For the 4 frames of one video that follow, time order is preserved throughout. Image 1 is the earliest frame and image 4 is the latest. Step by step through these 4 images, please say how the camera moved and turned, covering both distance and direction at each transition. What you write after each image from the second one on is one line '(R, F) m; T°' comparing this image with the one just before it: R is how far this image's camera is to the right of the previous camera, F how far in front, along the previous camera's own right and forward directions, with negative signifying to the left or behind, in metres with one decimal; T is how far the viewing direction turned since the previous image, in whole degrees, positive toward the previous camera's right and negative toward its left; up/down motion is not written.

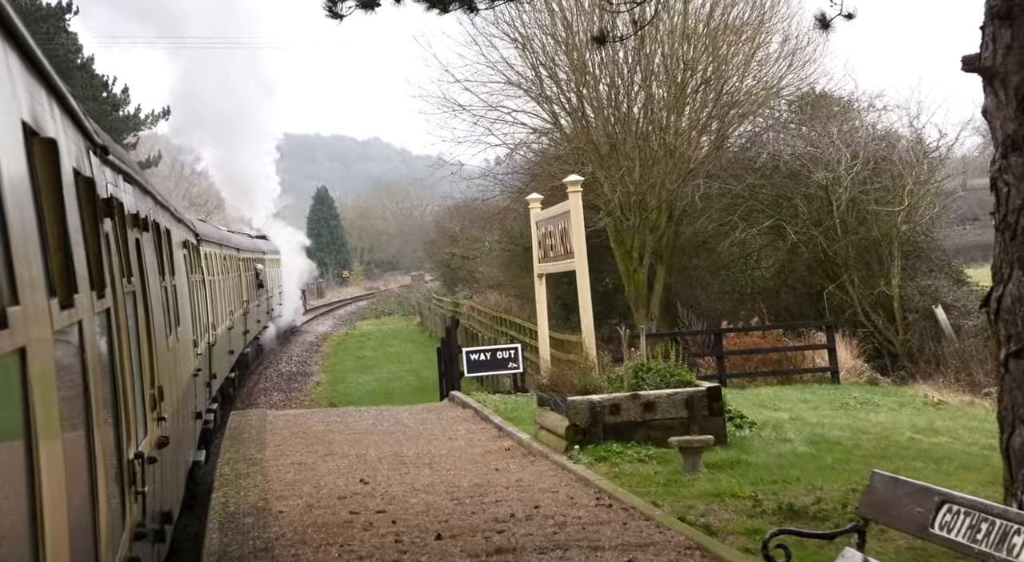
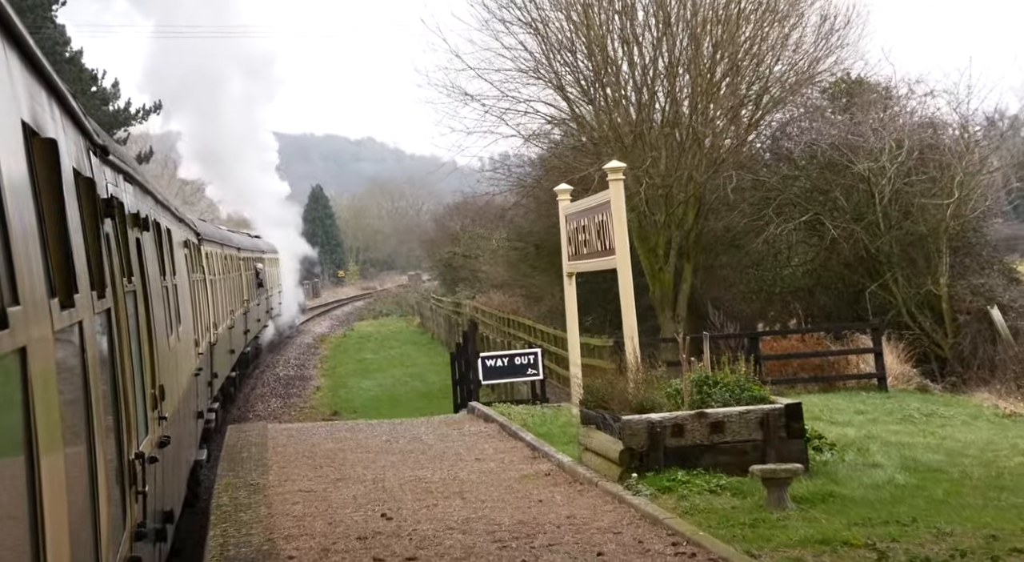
(-0.3, +1.1) m; 0°
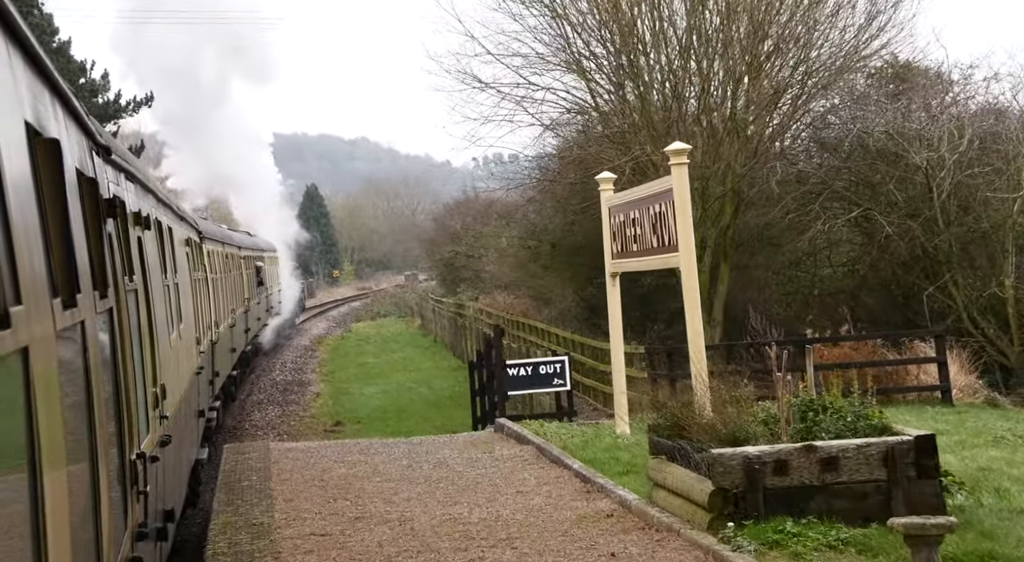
(-0.3, +1.3) m; 0°
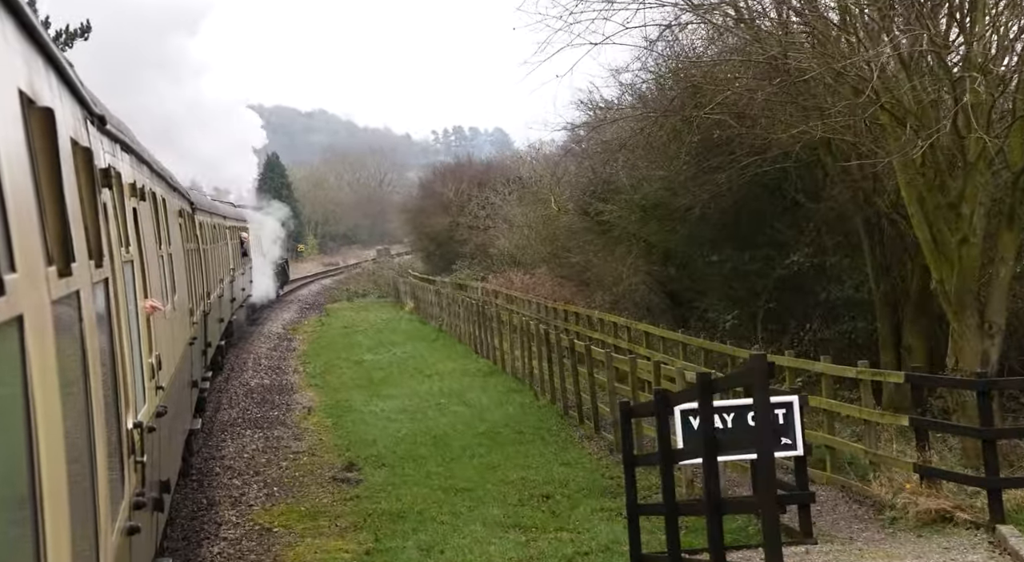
(-1.4, +5.6) m; +2°
